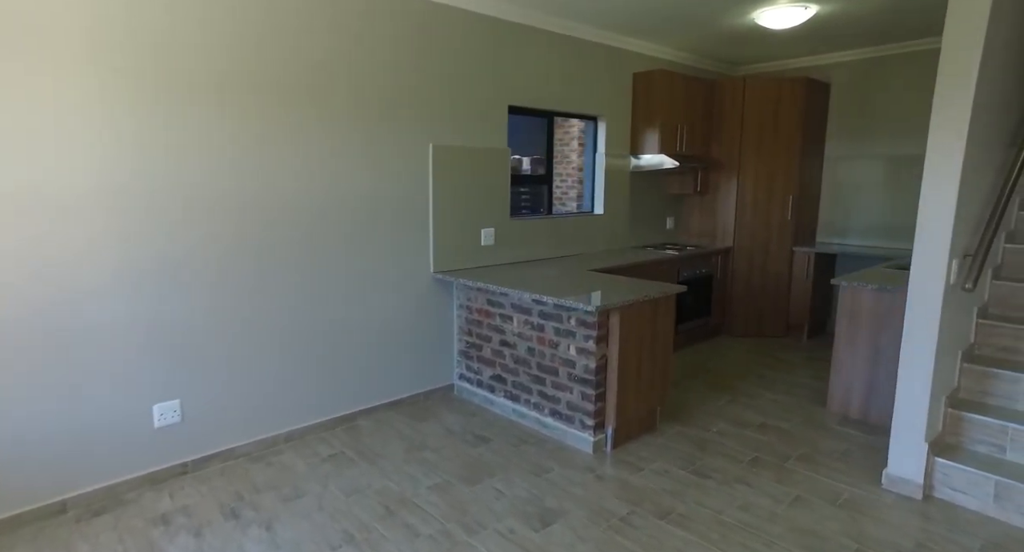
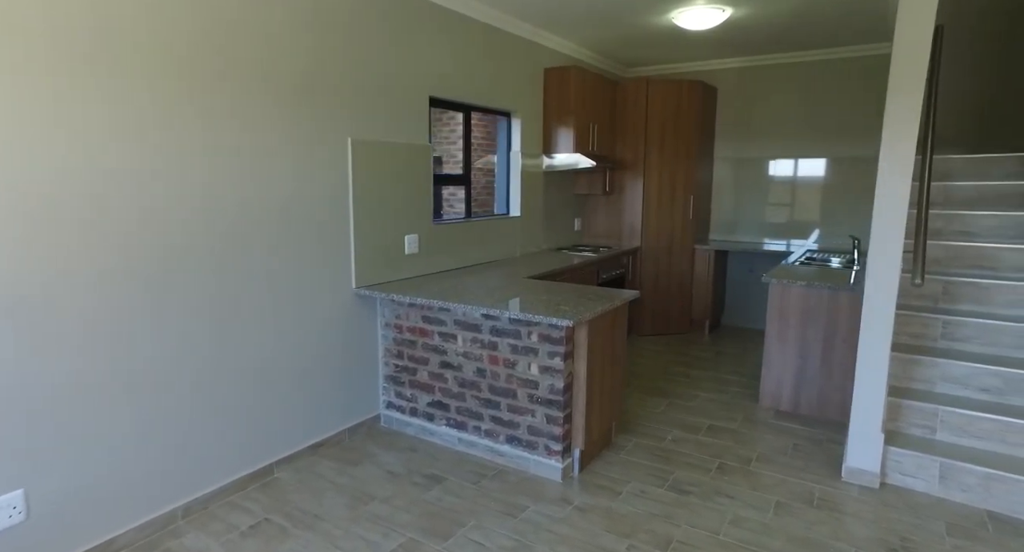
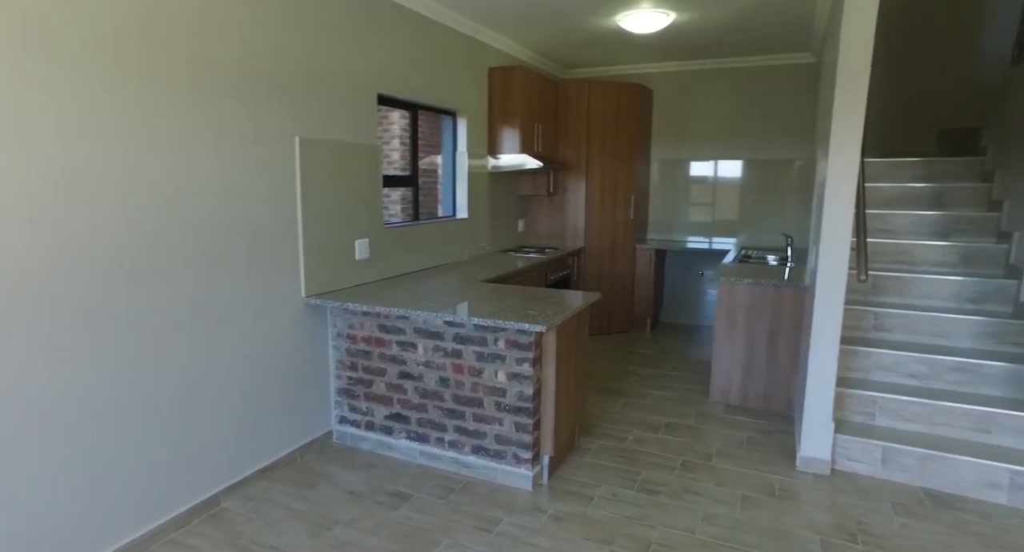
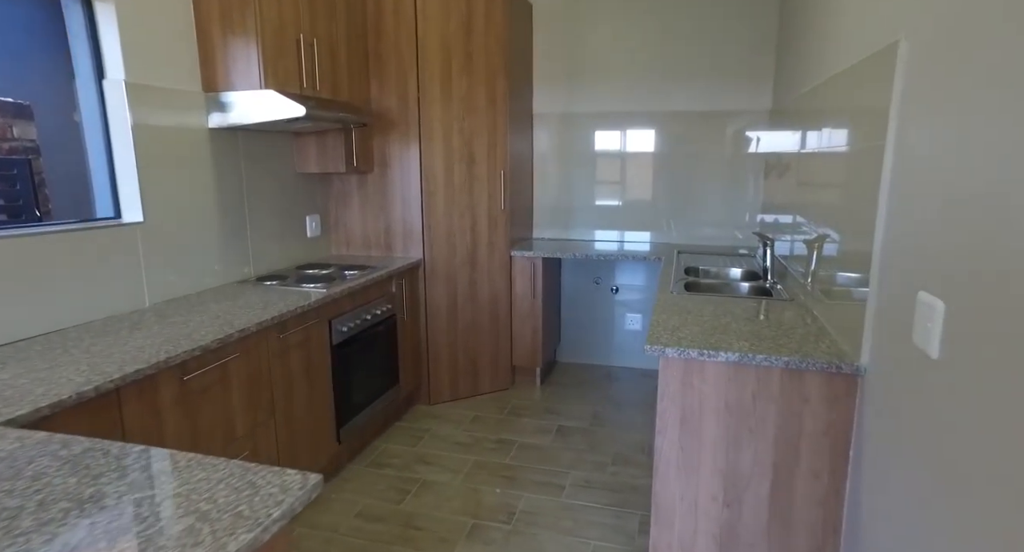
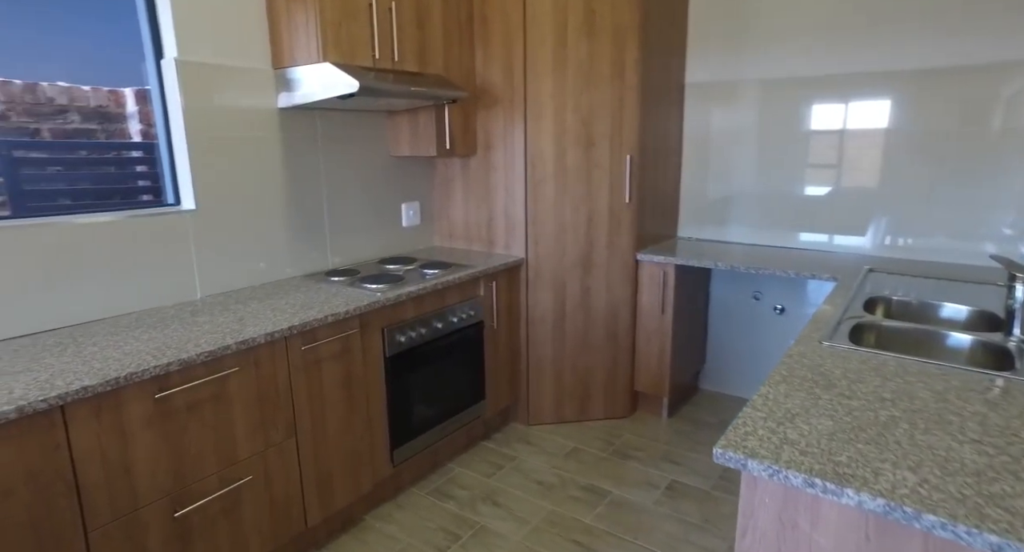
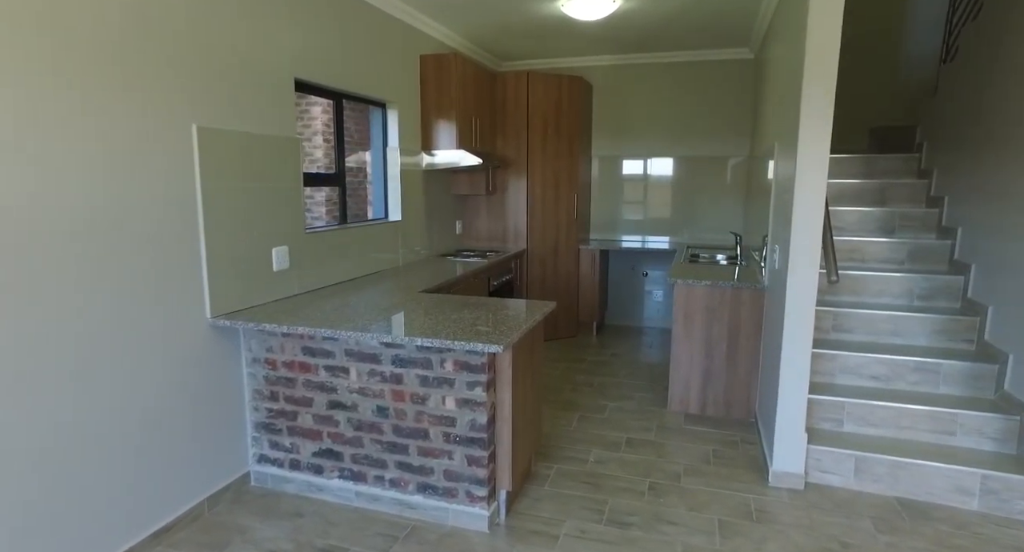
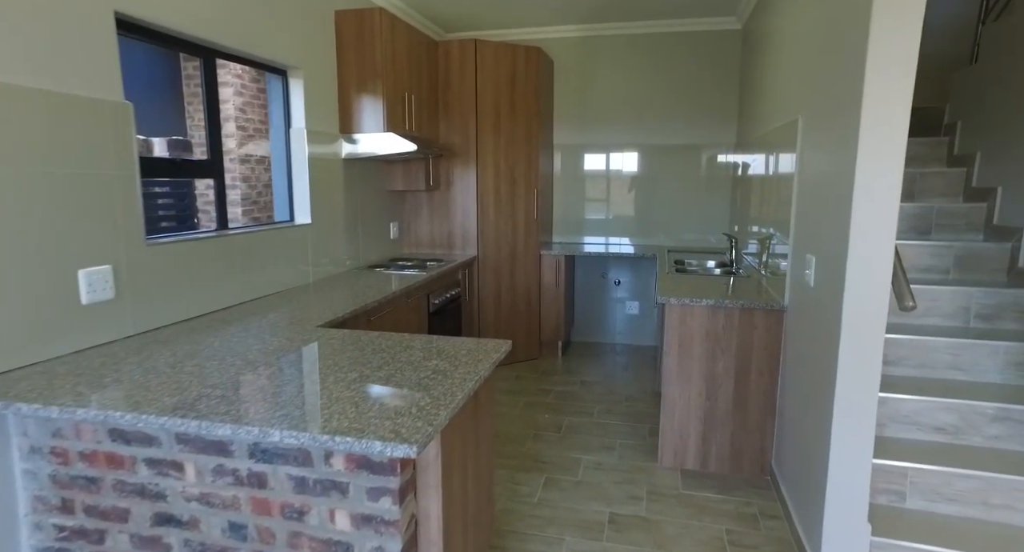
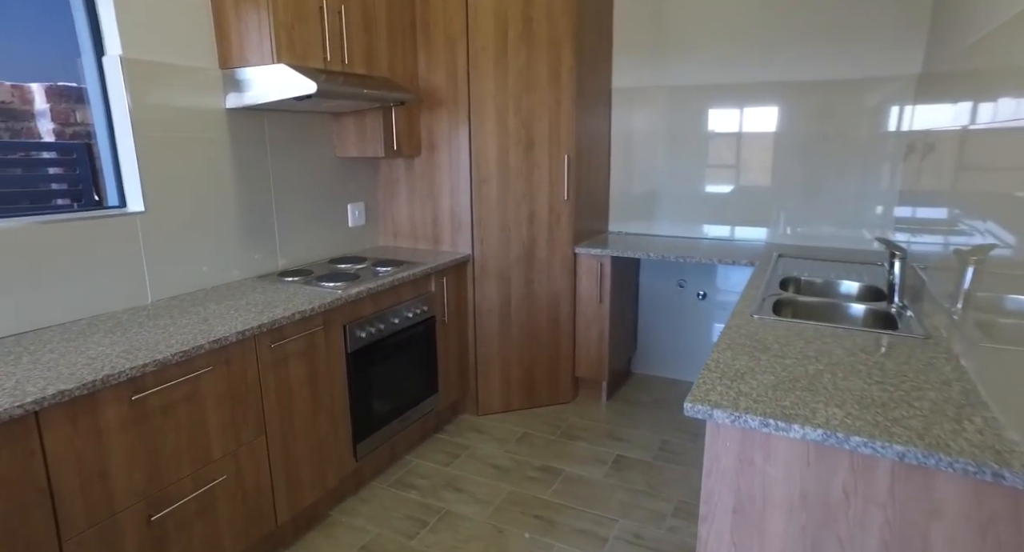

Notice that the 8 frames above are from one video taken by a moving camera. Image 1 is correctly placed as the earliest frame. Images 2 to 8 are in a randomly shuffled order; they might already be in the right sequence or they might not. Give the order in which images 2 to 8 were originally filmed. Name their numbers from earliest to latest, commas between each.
2, 3, 6, 7, 4, 8, 5
